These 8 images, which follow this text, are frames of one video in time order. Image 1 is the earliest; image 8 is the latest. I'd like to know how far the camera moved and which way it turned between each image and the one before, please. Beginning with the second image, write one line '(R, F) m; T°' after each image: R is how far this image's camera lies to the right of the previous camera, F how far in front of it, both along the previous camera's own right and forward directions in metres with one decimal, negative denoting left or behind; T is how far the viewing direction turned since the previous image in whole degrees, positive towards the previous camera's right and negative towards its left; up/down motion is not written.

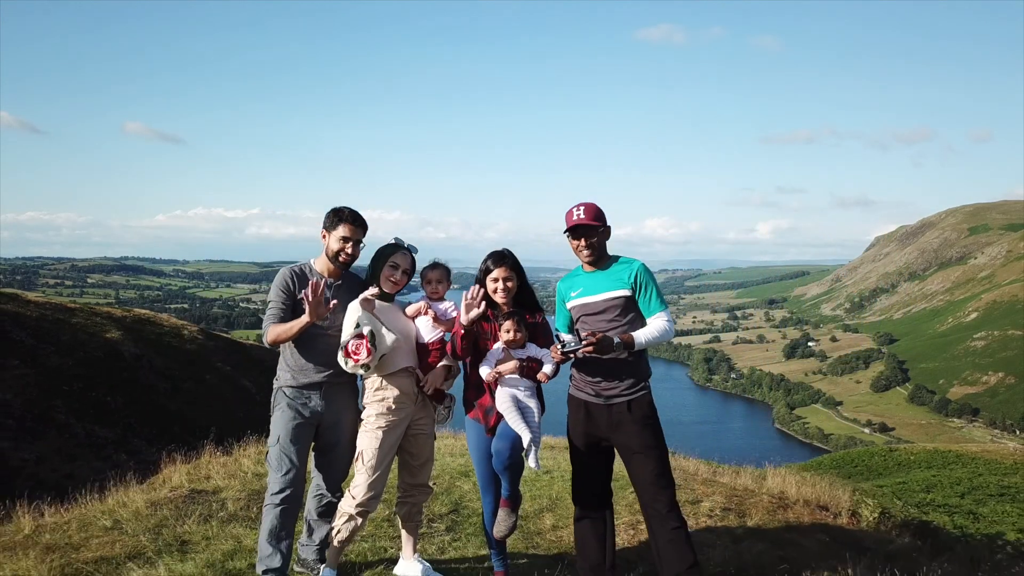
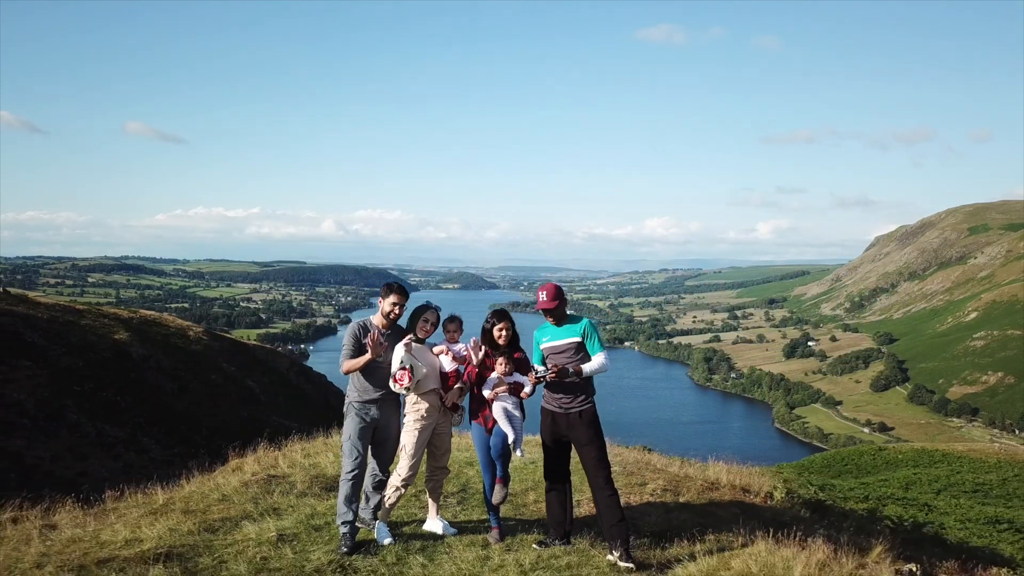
(0.0, -0.6) m; 0°
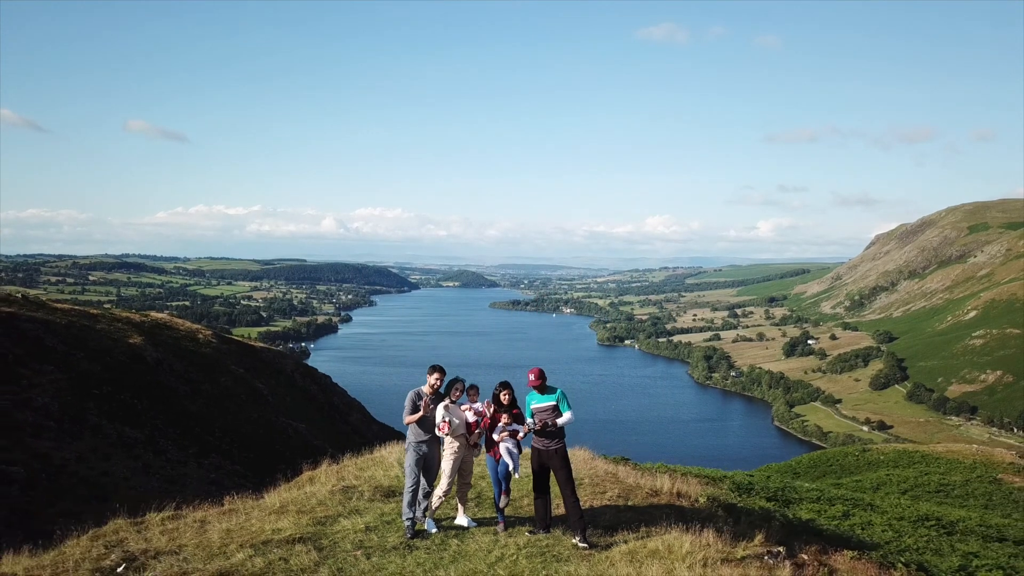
(0.0, -1.0) m; 0°
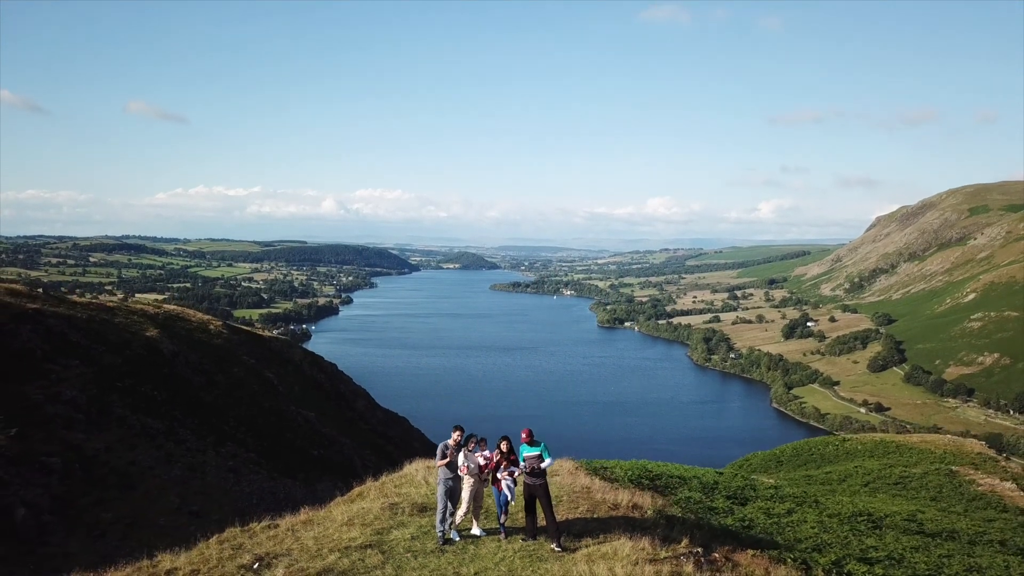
(0.0, -1.3) m; 0°
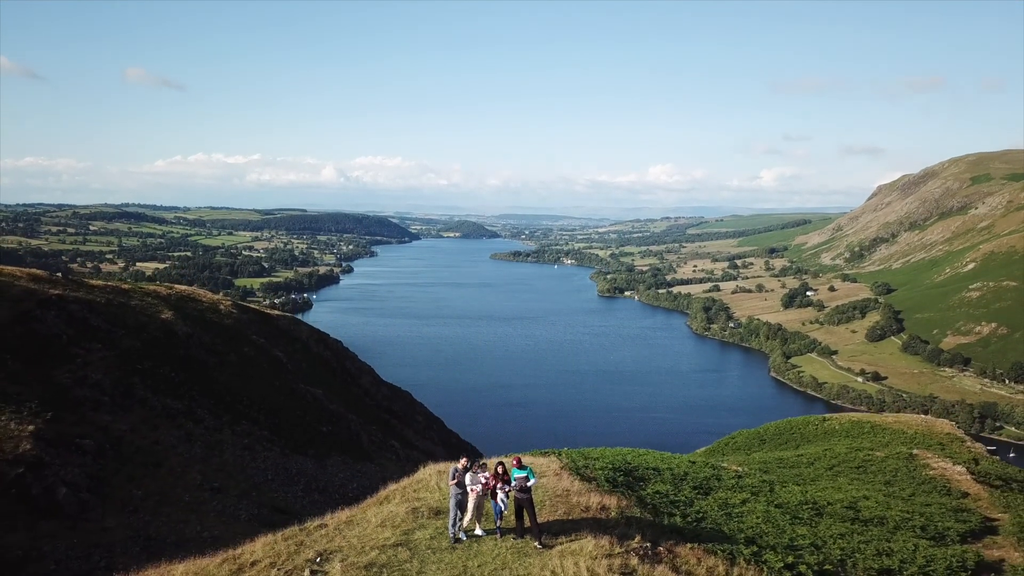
(+0.1, -1.3) m; 0°
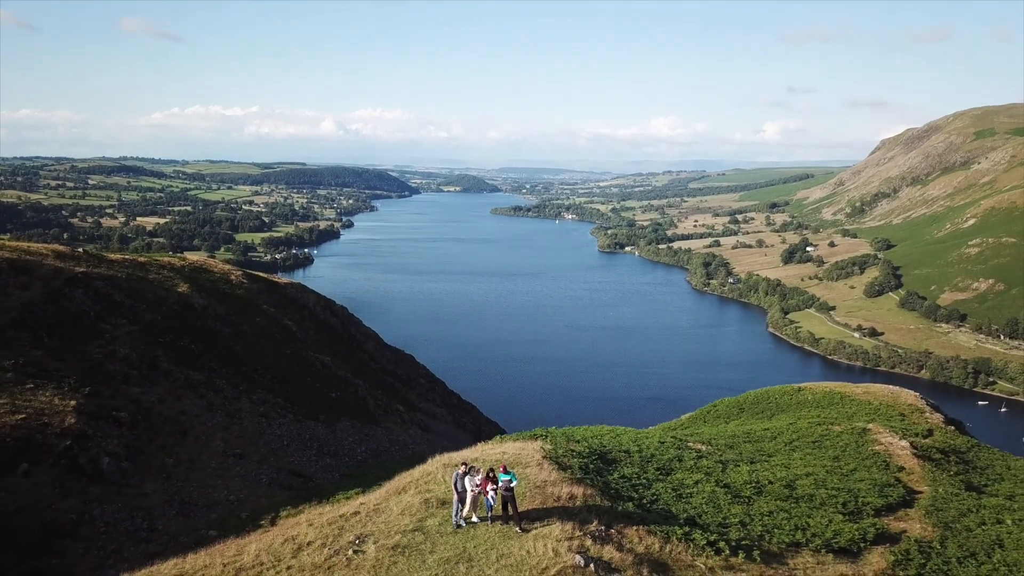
(+0.1, -1.8) m; 0°
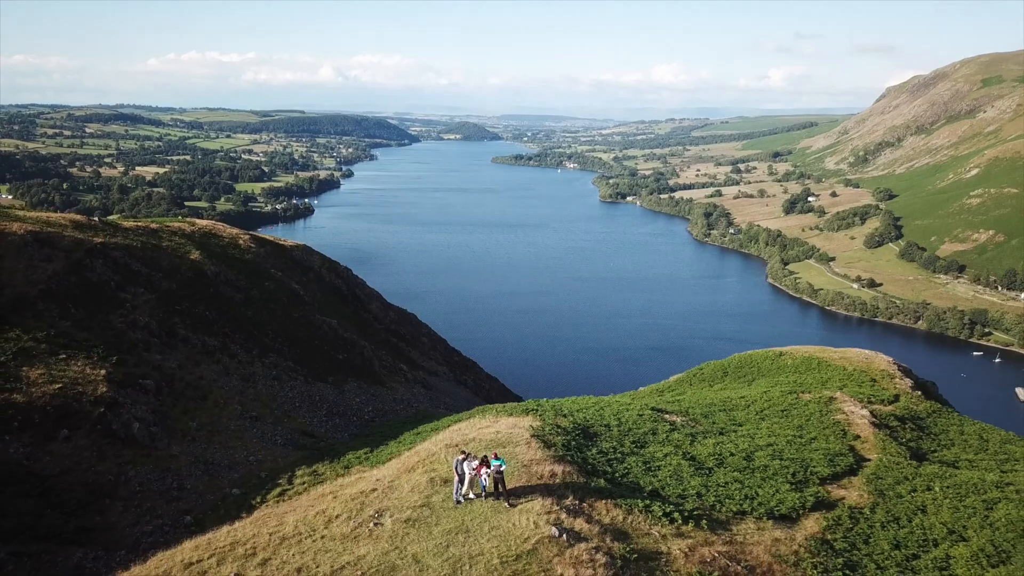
(+0.1, -1.5) m; 0°
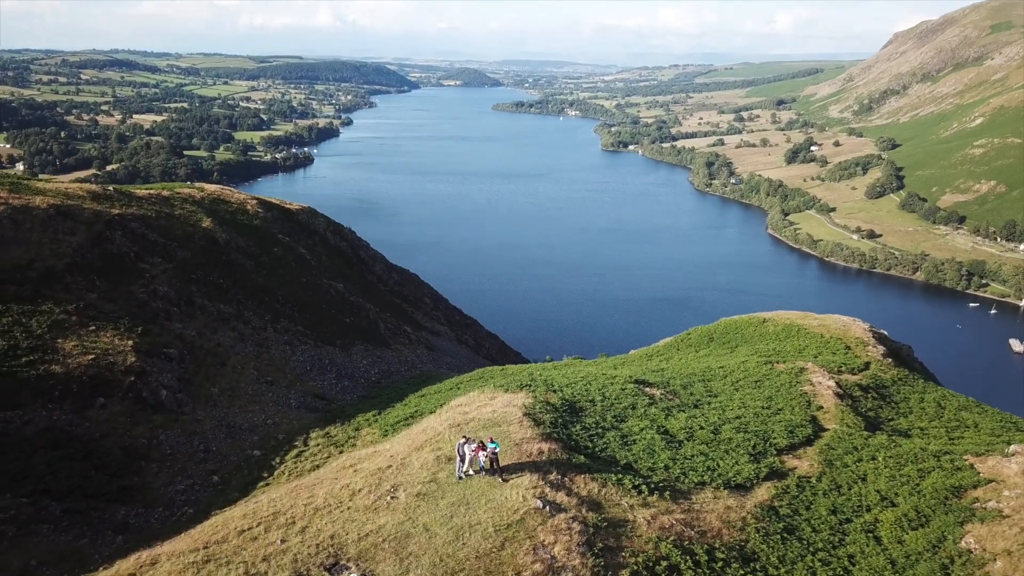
(+0.1, -1.6) m; 0°
